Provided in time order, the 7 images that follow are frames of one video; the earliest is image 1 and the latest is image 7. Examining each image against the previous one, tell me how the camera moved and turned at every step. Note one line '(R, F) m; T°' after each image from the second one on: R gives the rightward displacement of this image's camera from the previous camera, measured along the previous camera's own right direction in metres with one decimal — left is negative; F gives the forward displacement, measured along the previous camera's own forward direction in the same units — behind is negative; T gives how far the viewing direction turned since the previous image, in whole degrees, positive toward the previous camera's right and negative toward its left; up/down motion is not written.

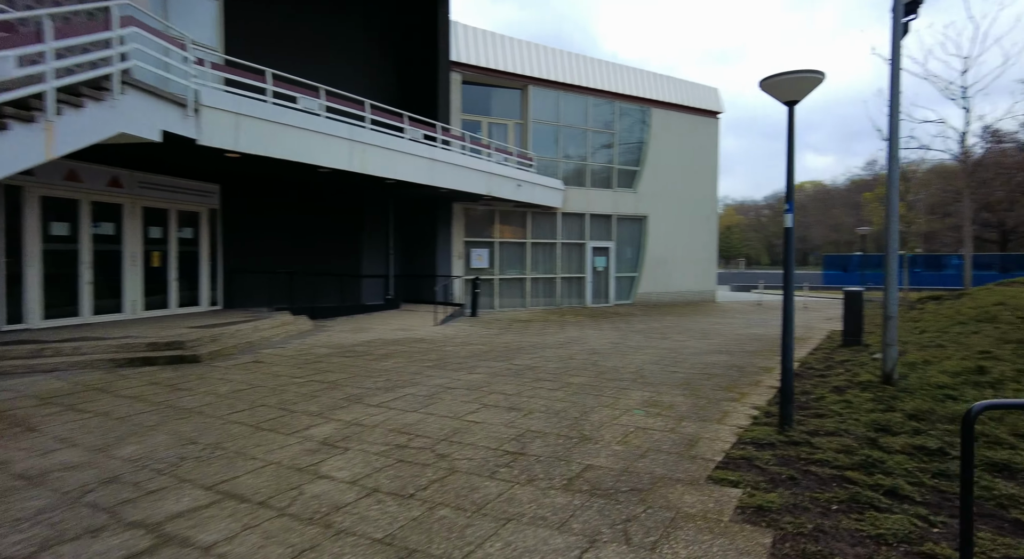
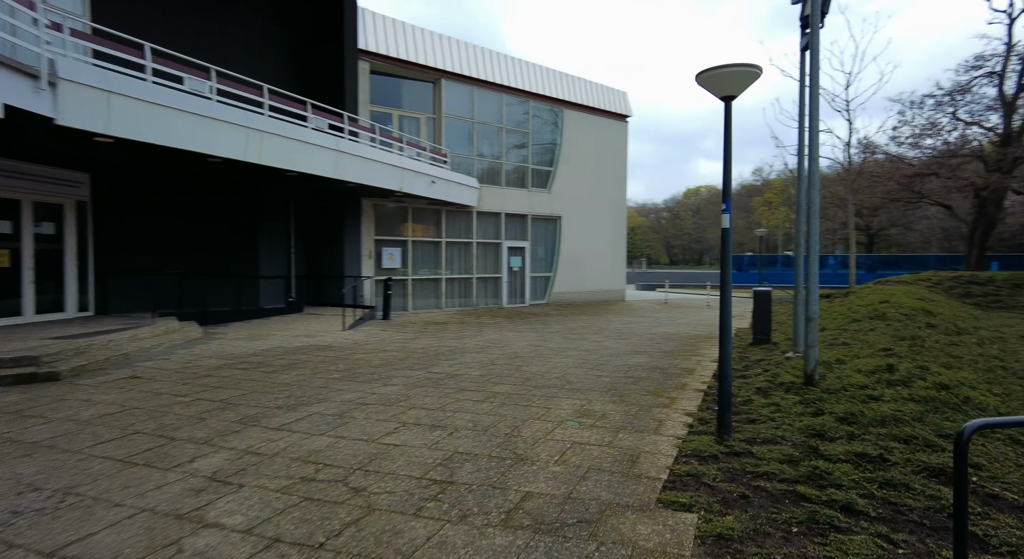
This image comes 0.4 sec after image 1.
(-0.1, +0.4) m; +10°
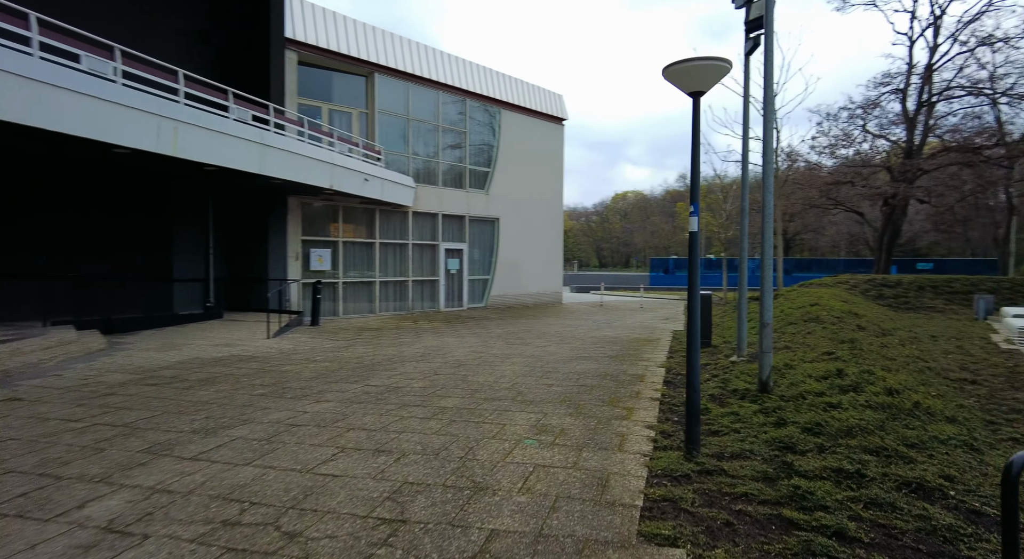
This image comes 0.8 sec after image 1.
(-0.1, +0.3) m; +7°
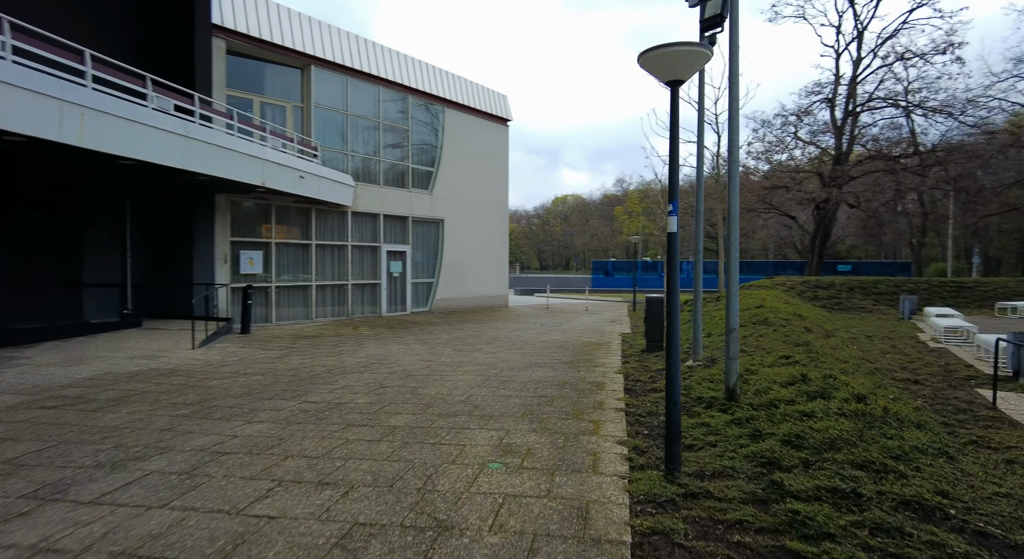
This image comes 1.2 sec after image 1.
(-0.1, +0.3) m; +7°
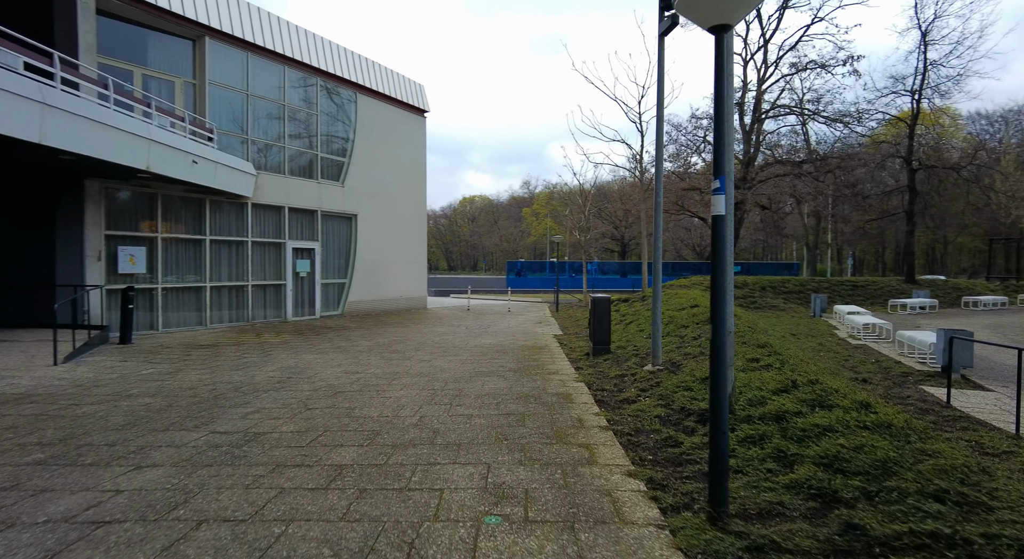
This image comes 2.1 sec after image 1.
(-0.4, +0.7) m; +10°
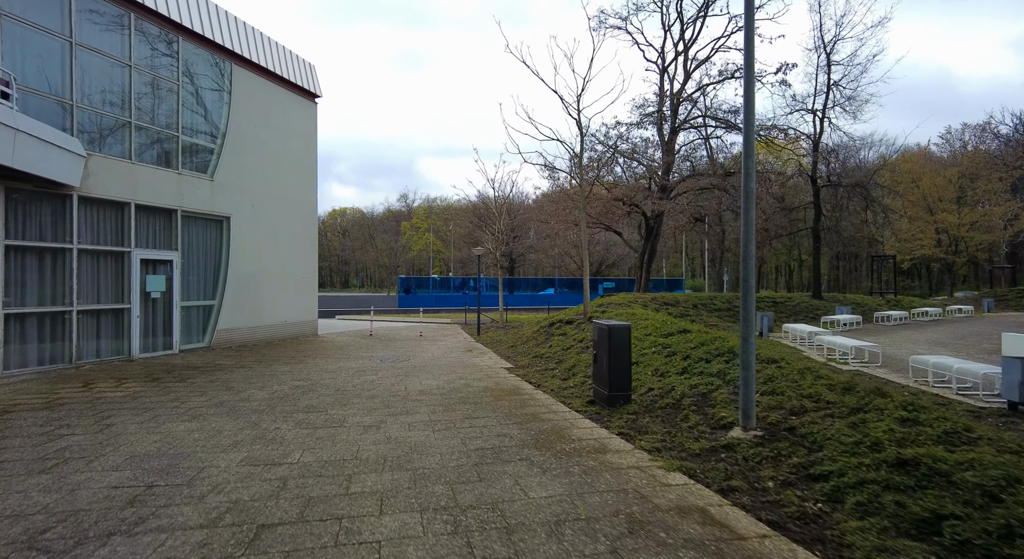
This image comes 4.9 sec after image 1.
(-1.3, +2.5) m; +14°
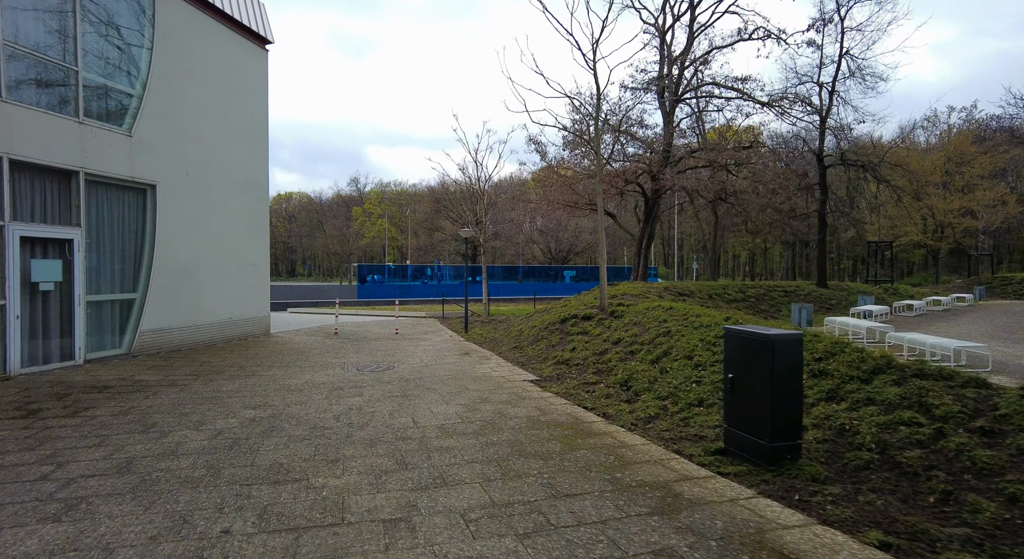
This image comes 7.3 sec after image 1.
(-1.2, +2.5) m; +5°
